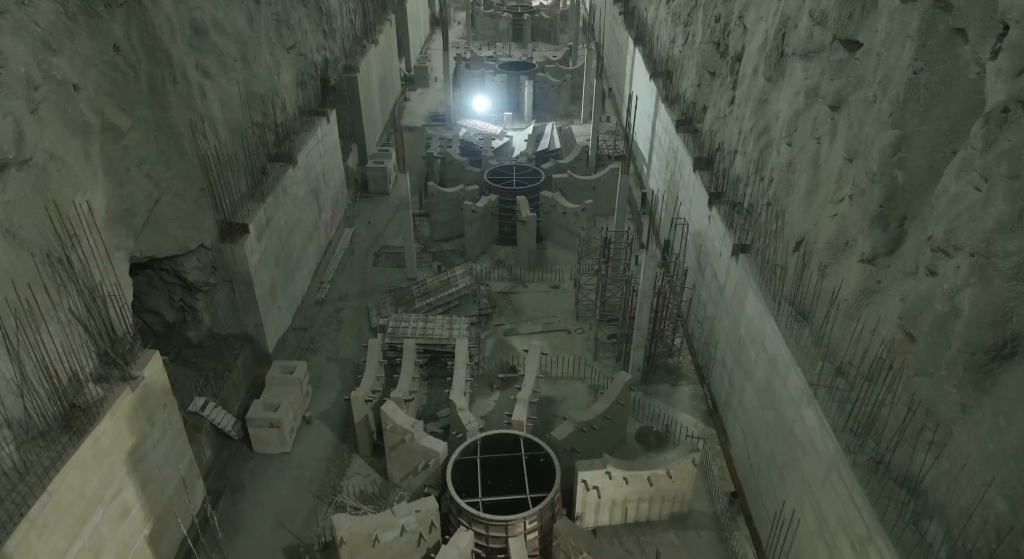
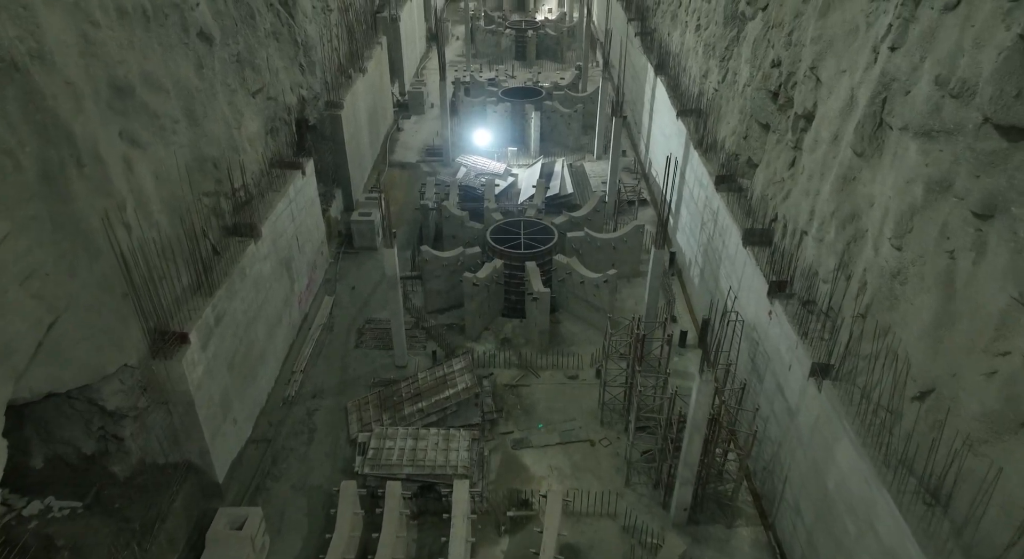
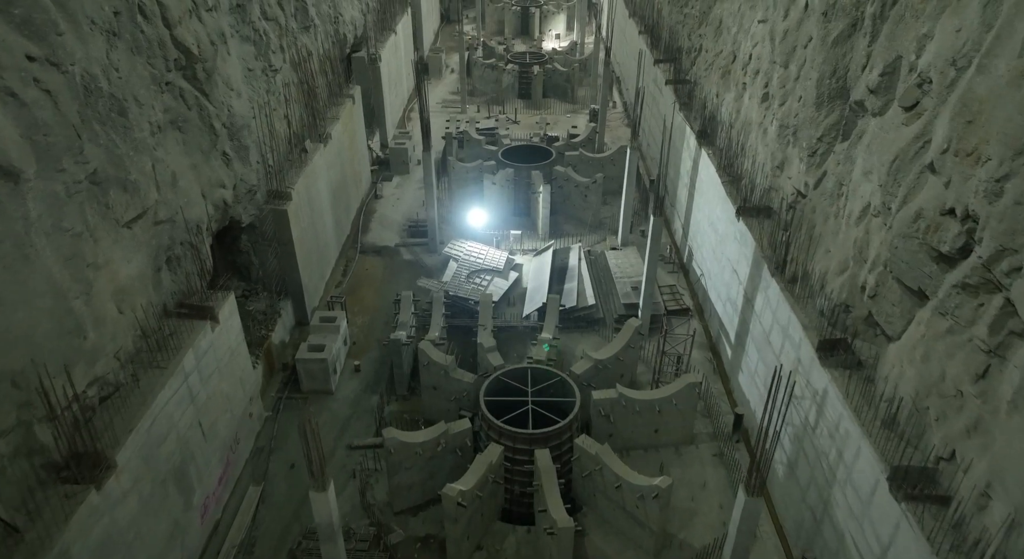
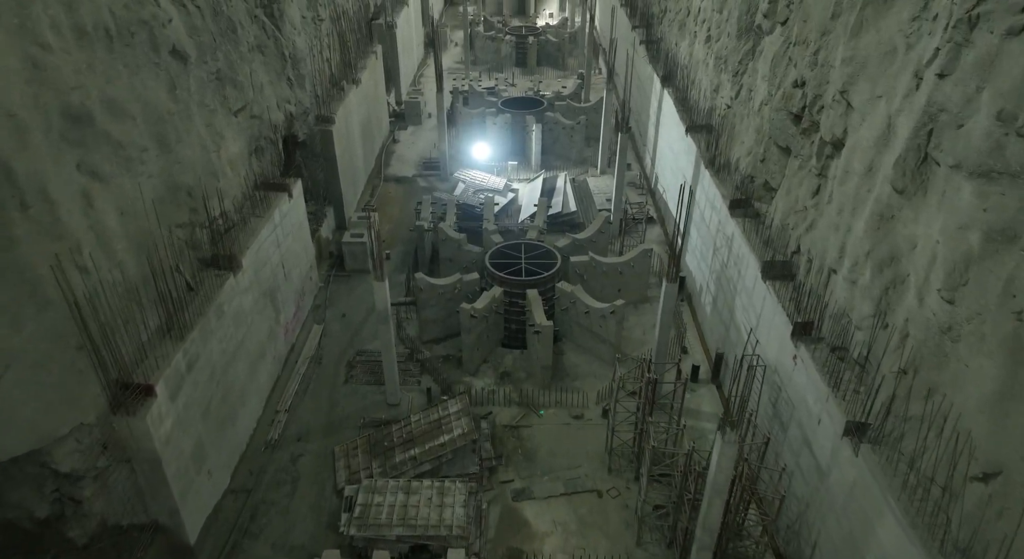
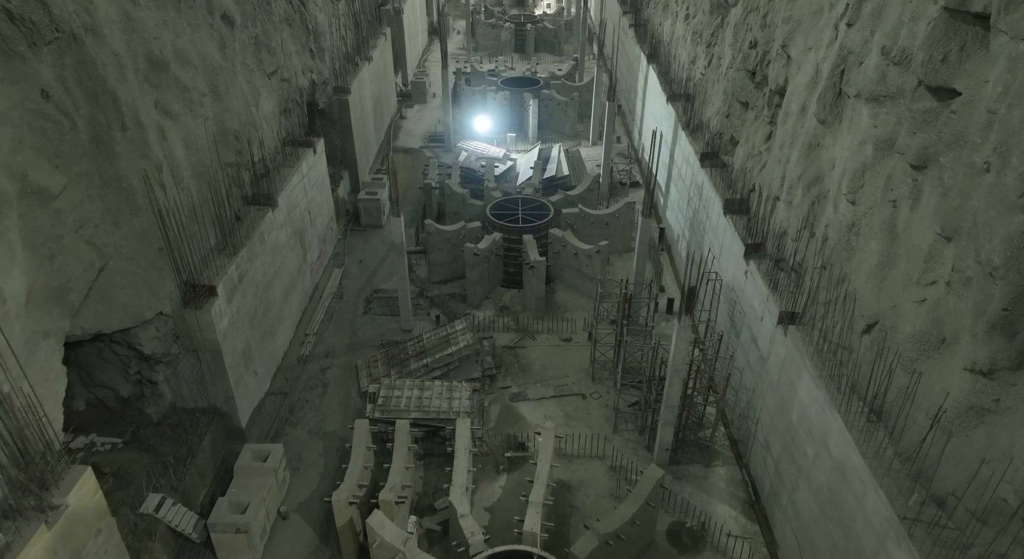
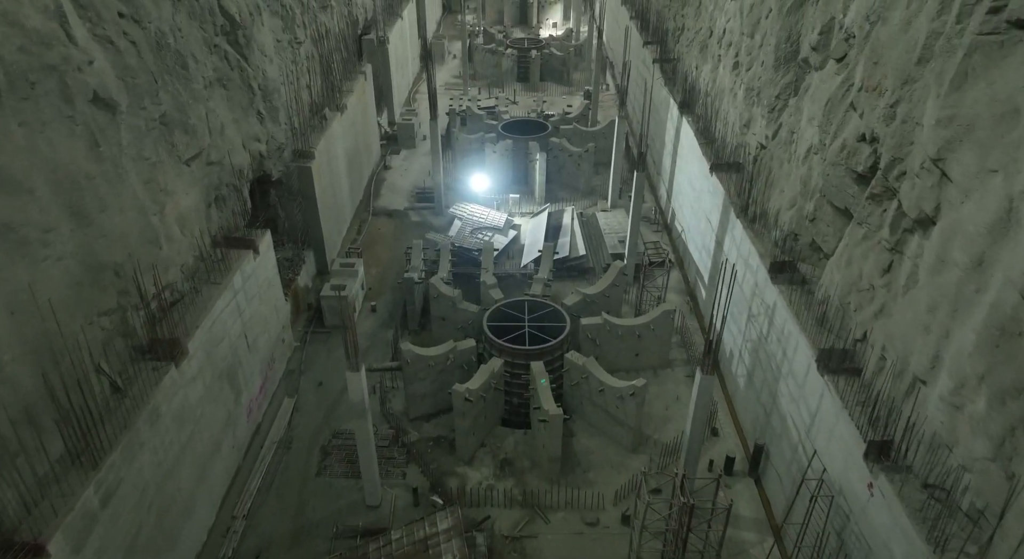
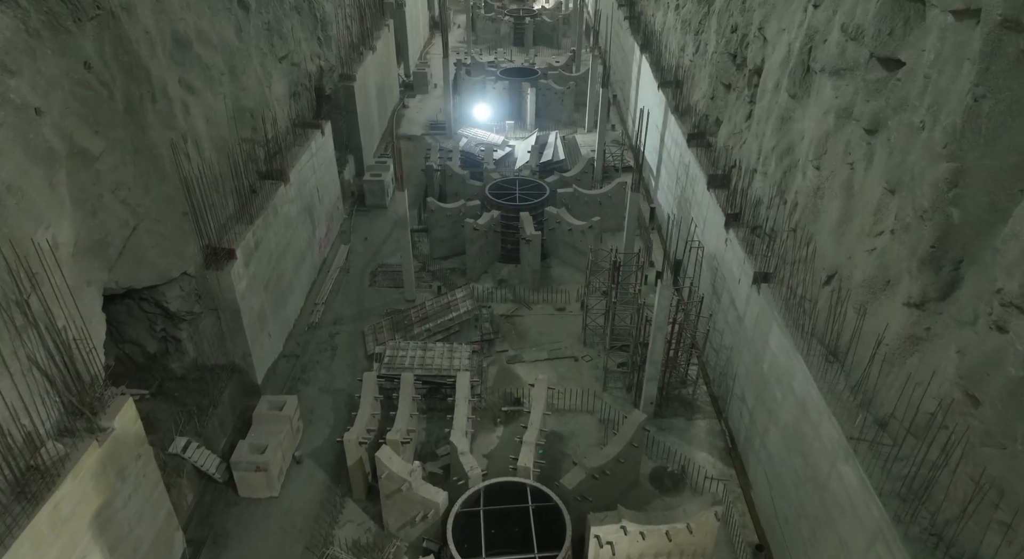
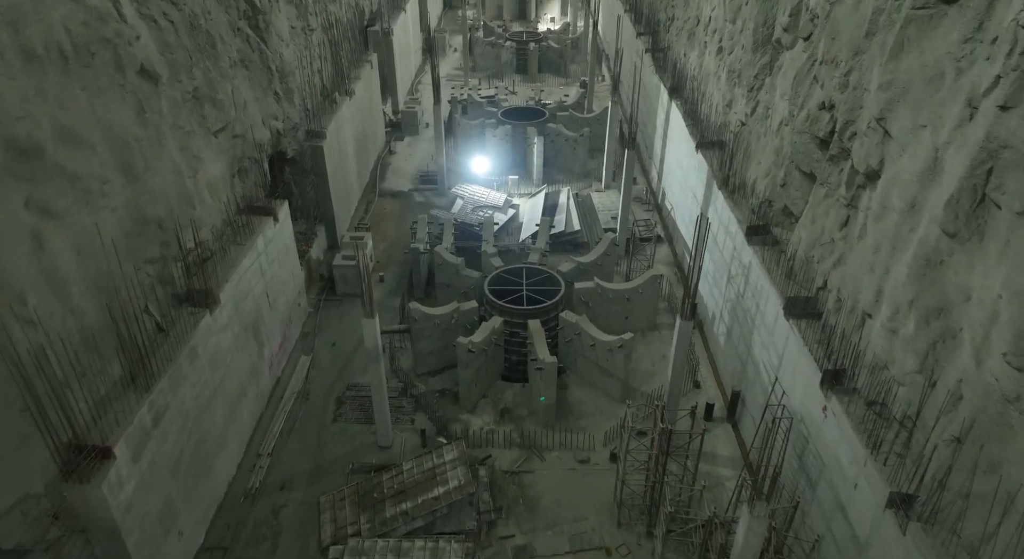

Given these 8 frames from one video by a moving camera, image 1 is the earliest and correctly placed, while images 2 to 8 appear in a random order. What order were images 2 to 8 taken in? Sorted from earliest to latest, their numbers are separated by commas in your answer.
7, 5, 2, 4, 8, 6, 3
